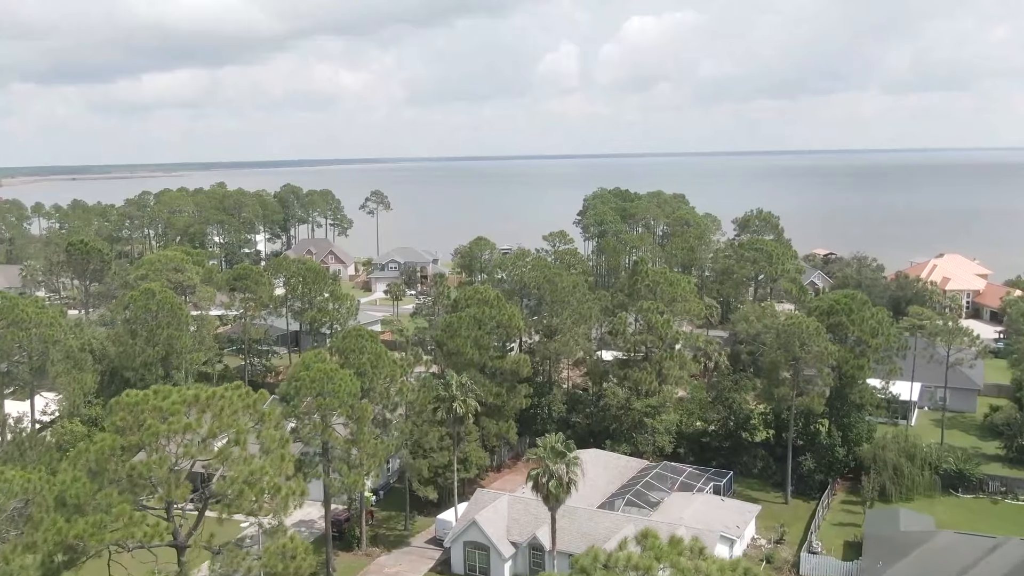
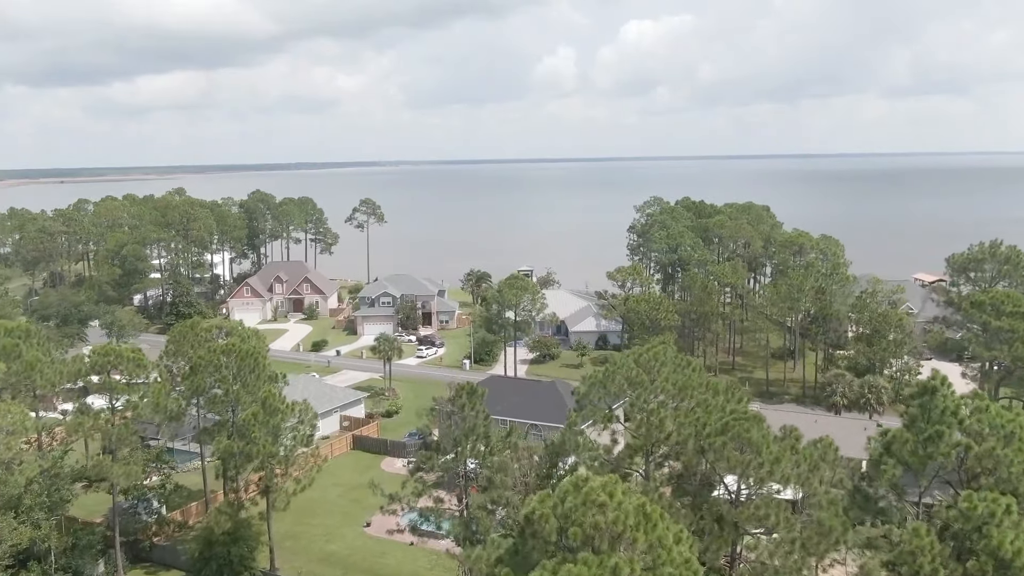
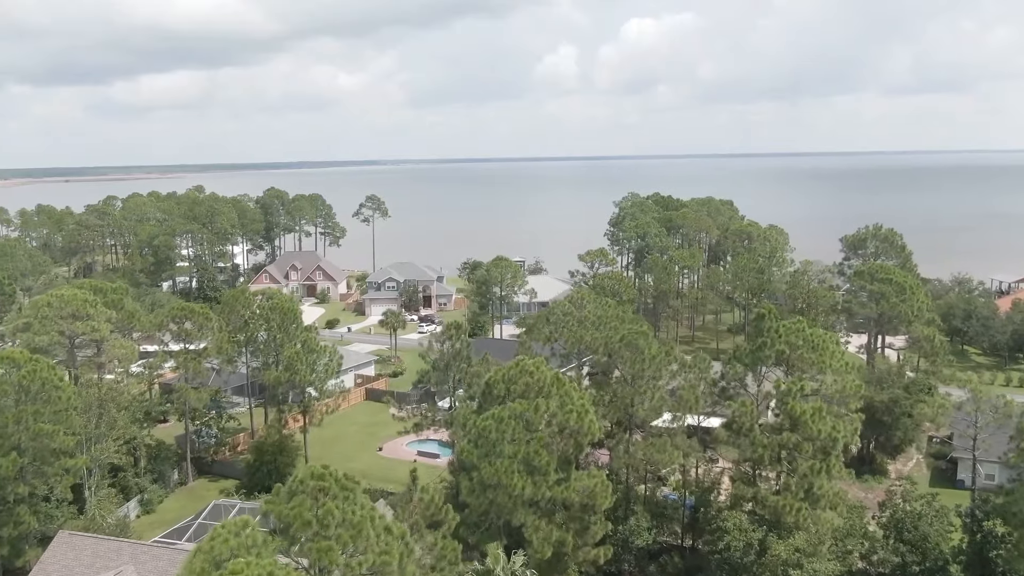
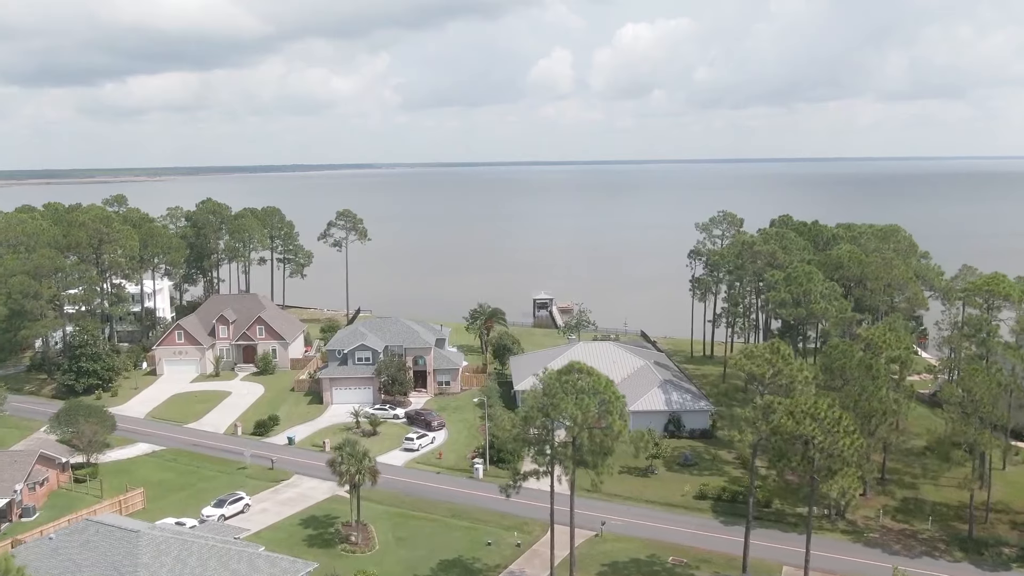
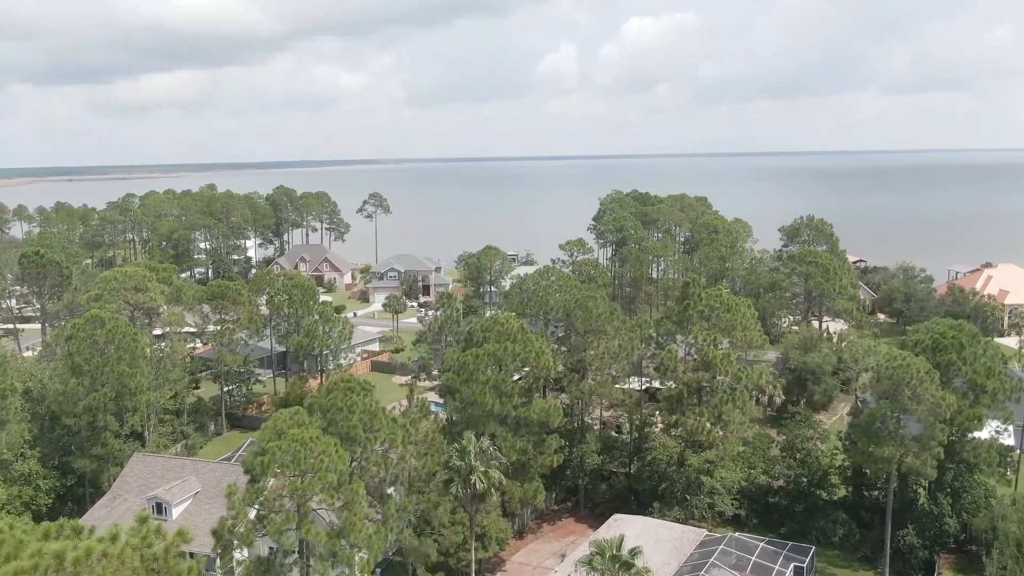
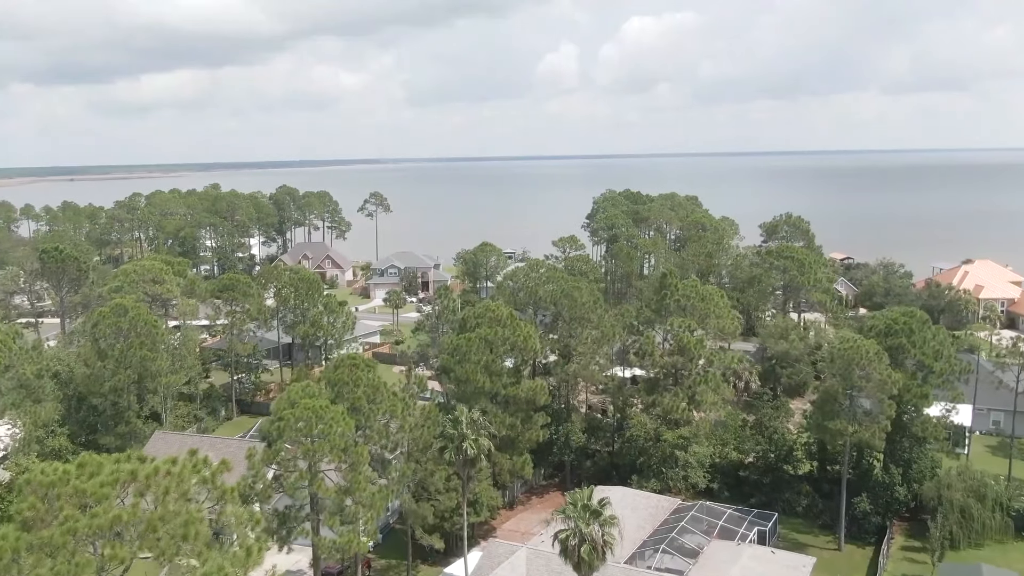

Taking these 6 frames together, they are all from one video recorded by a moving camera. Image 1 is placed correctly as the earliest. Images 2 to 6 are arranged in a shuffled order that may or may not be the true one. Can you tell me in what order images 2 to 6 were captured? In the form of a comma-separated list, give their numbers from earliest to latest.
6, 5, 3, 2, 4
